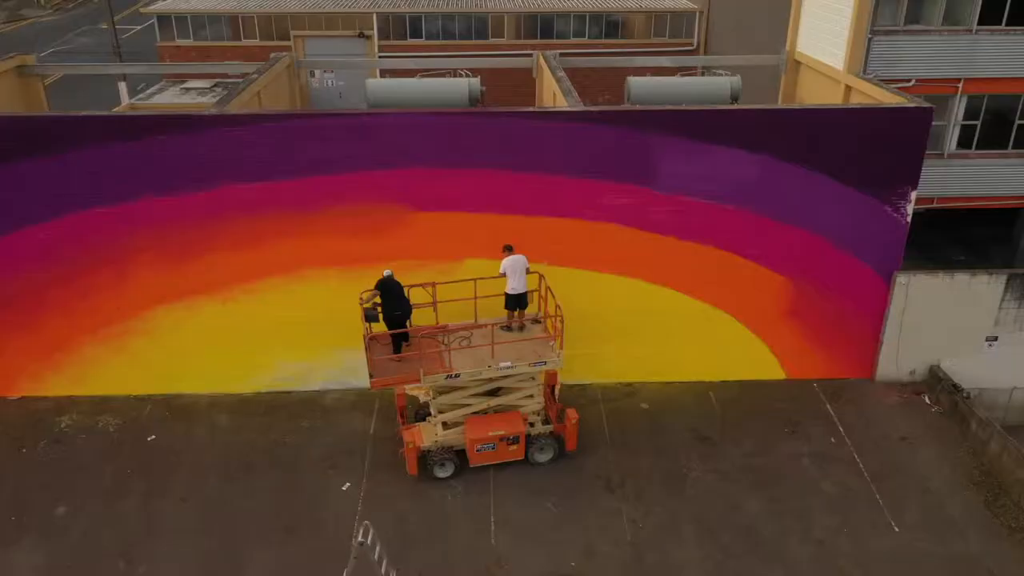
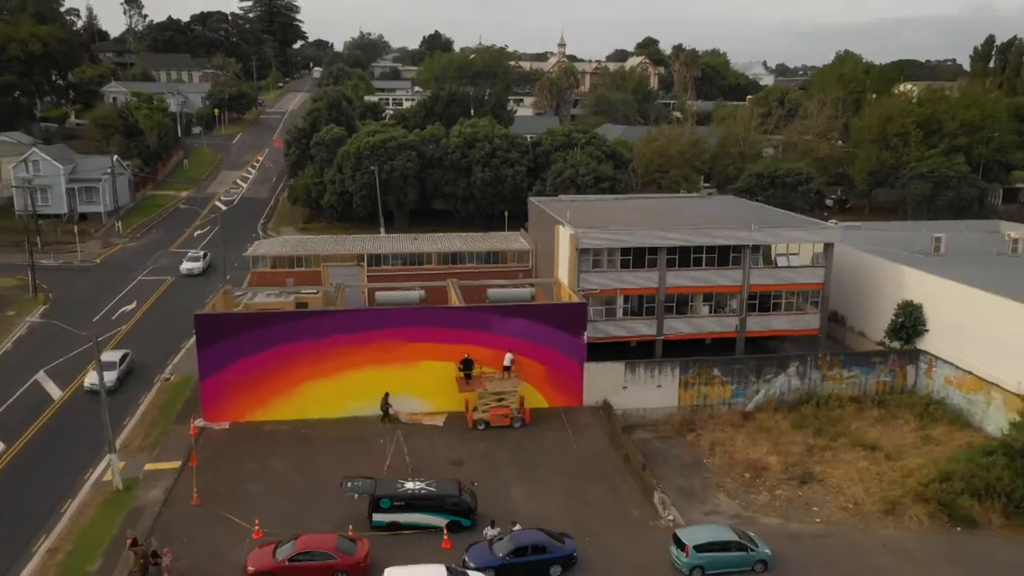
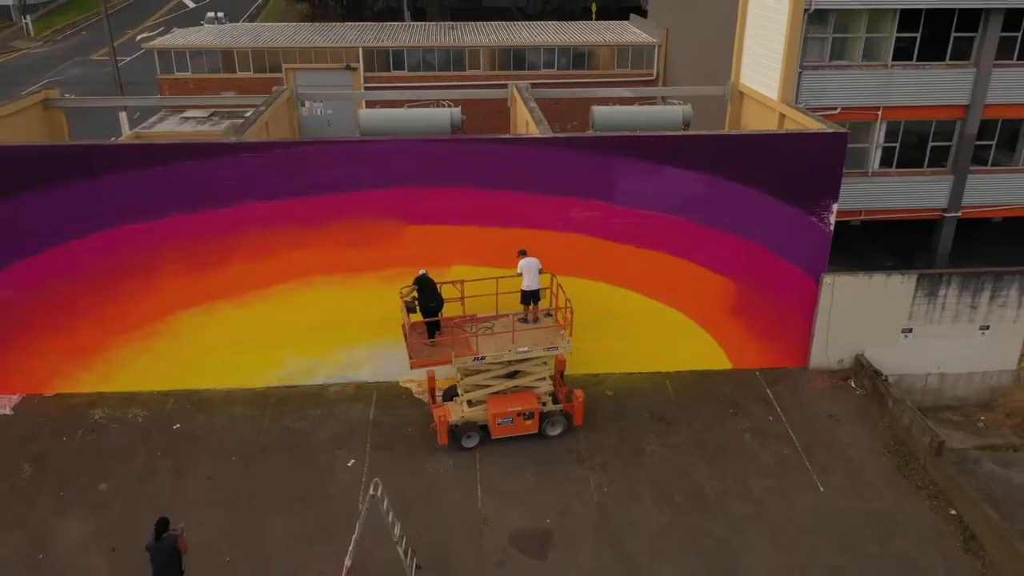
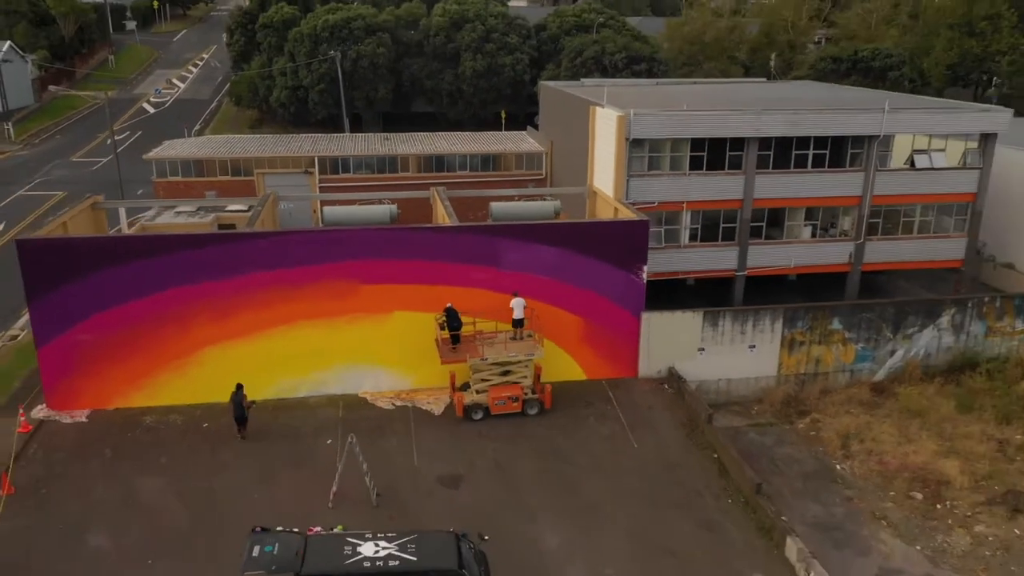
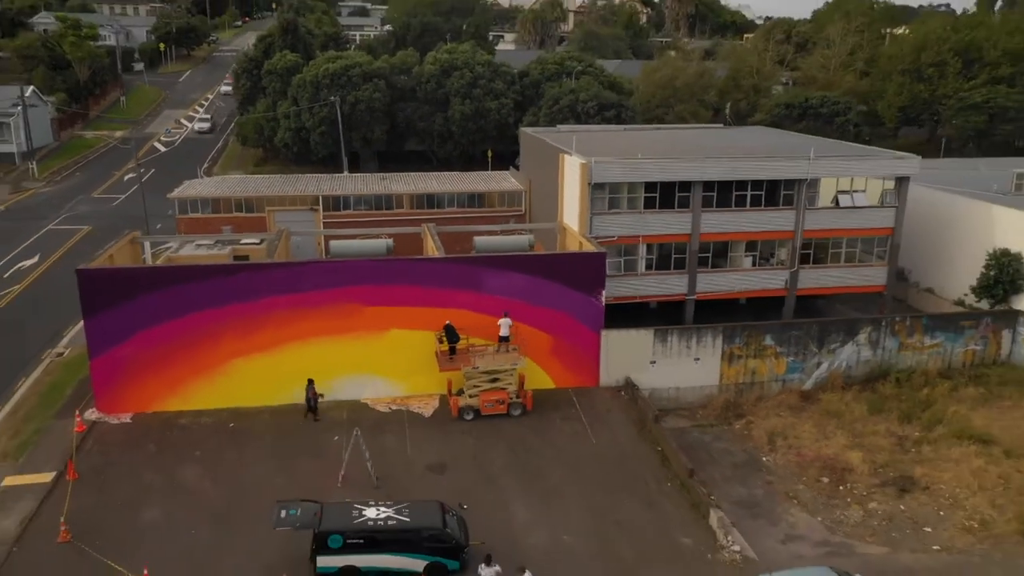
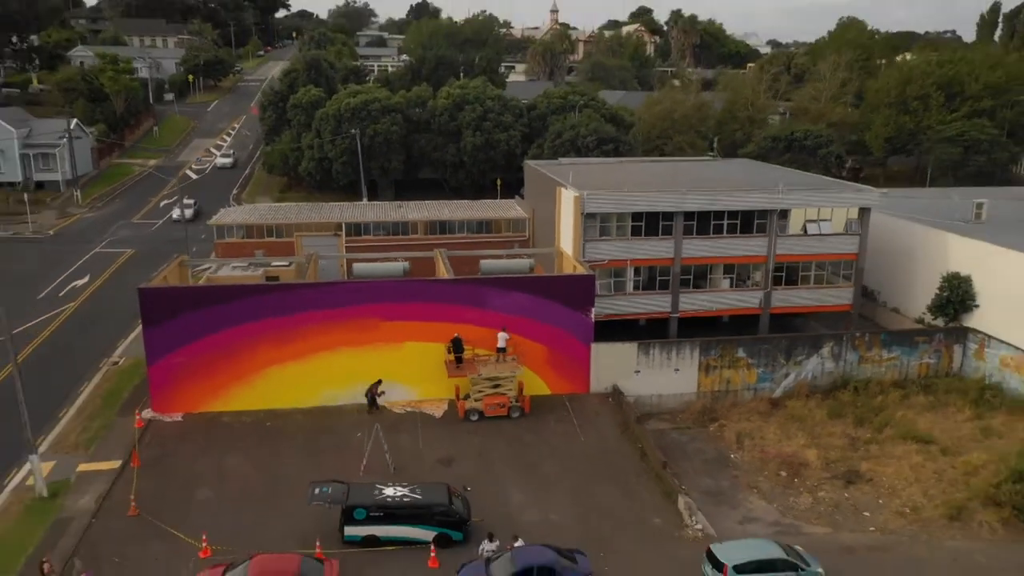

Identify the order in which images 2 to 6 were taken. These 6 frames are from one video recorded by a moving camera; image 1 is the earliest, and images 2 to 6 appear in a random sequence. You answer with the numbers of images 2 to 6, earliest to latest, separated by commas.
3, 4, 5, 6, 2
